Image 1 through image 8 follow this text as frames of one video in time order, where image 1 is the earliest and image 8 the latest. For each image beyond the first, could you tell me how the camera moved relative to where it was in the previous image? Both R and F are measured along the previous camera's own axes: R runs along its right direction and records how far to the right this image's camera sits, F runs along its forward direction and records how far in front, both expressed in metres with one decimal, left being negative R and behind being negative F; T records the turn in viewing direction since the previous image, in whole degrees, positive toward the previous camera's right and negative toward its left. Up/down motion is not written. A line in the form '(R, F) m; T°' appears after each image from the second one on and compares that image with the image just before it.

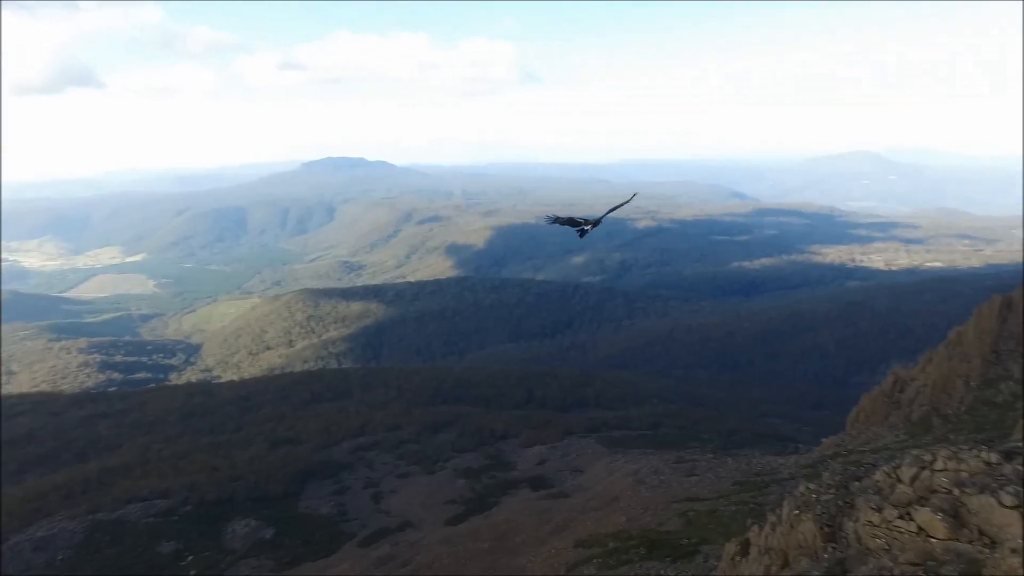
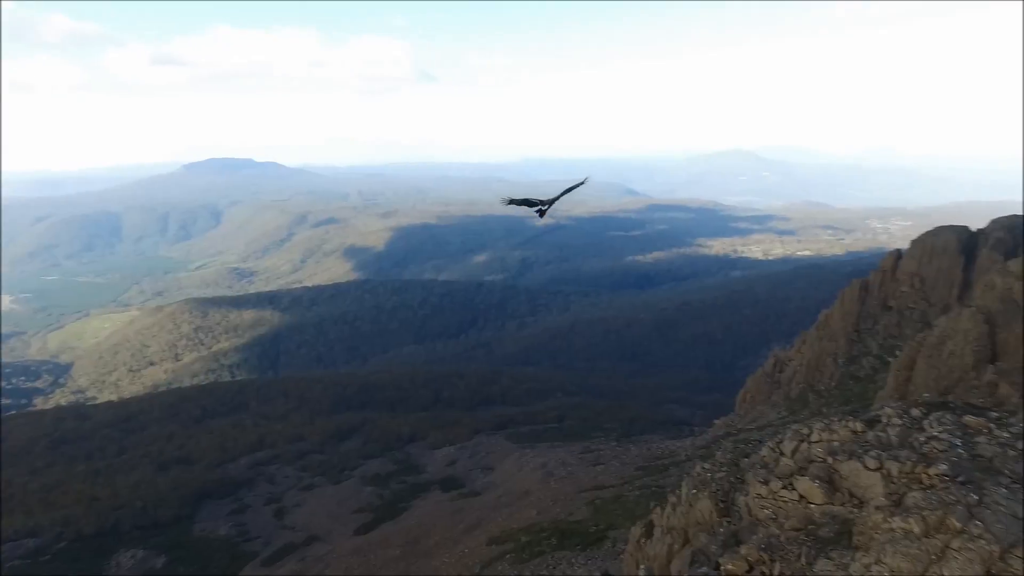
(+1.3, +0.2) m; +8°
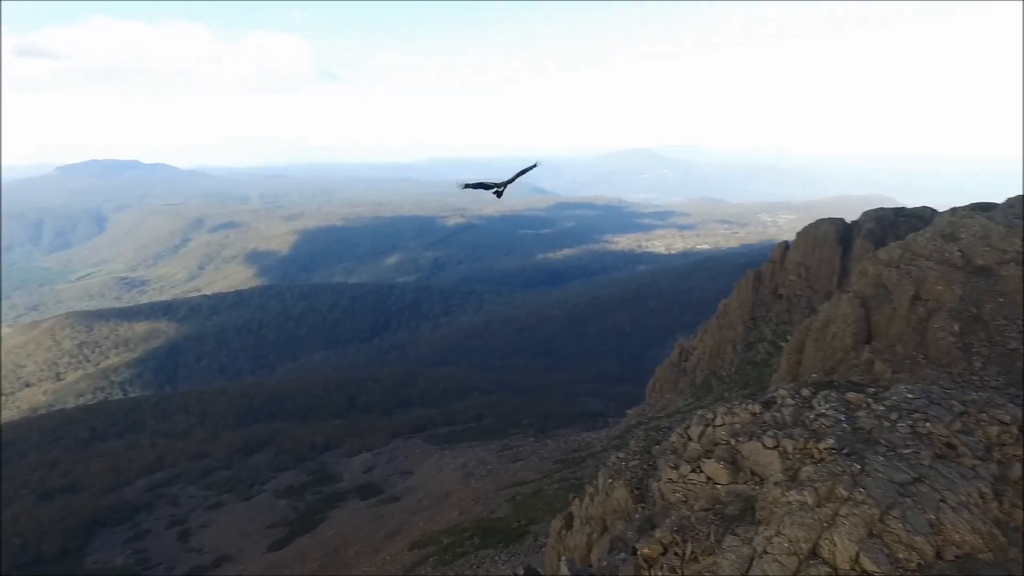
(+0.2, +0.5) m; +9°
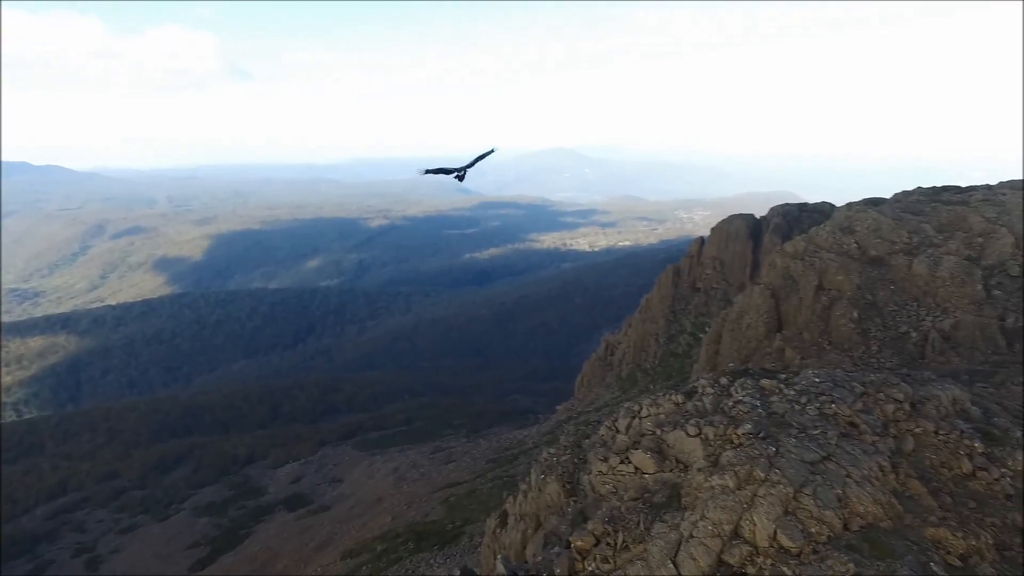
(+0.1, +0.4) m; +7°
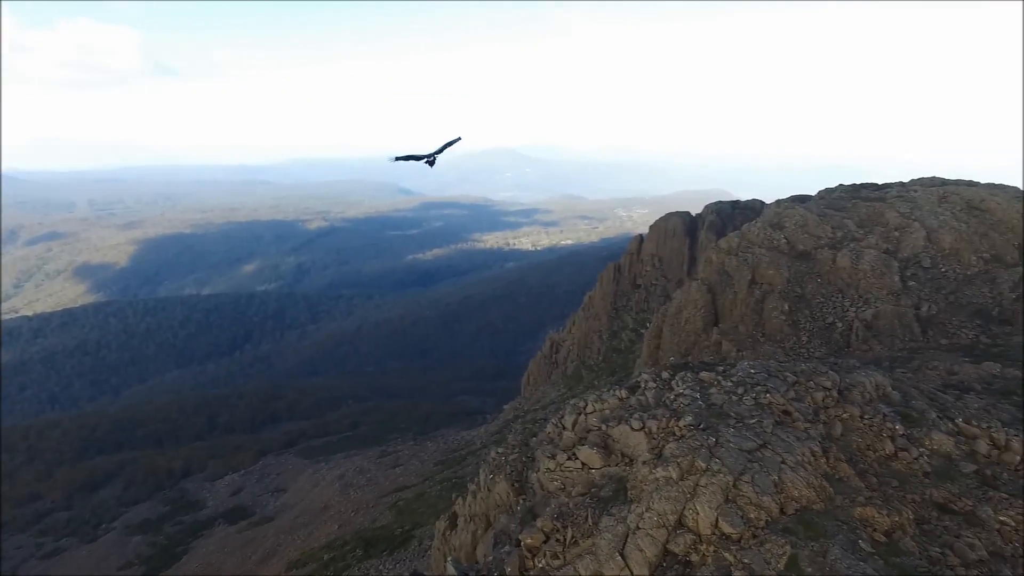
(+0.1, +0.3) m; +6°
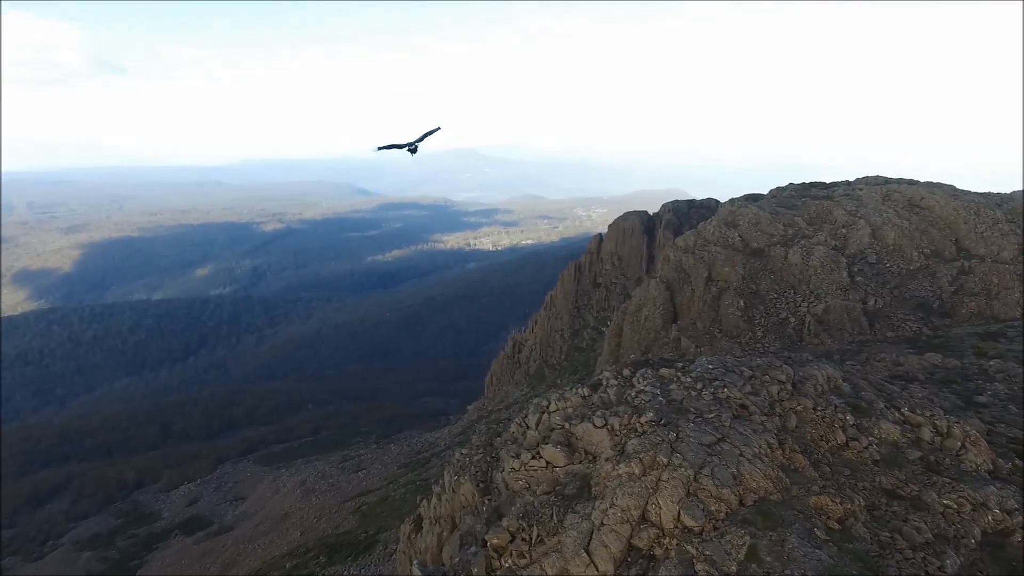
(0.0, +0.2) m; +4°
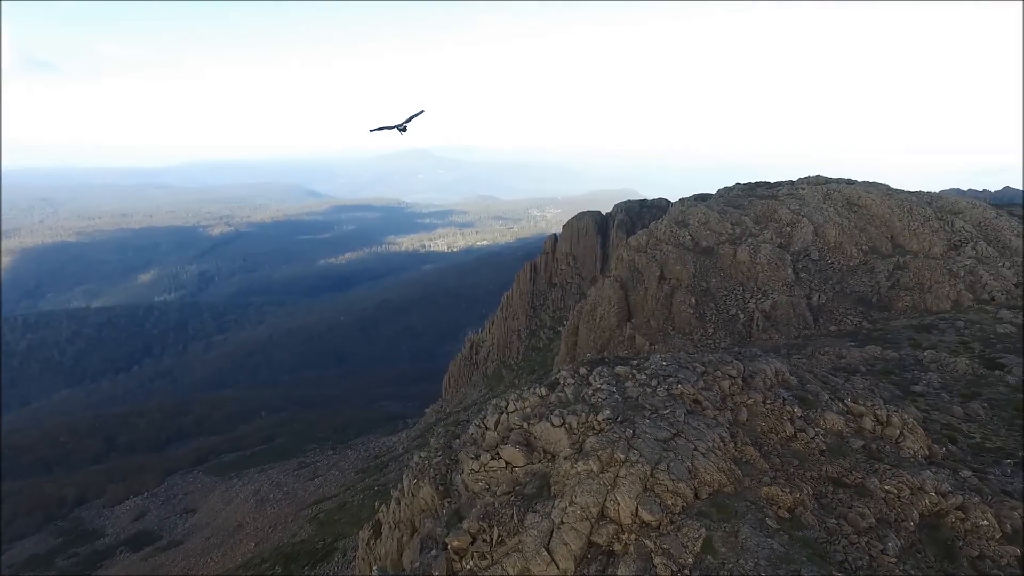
(0.0, +0.2) m; +5°
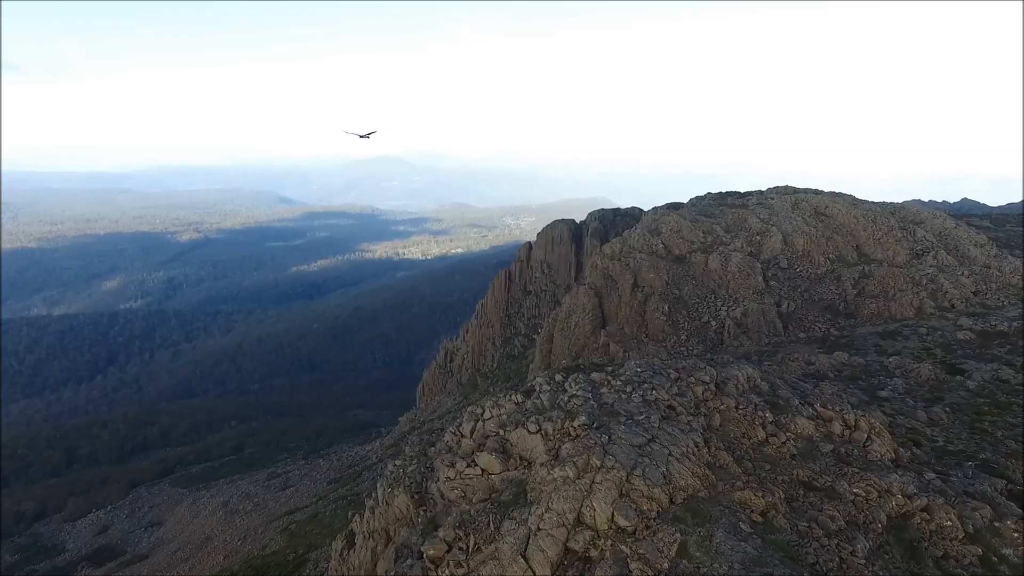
(0.0, +0.1) m; +3°
